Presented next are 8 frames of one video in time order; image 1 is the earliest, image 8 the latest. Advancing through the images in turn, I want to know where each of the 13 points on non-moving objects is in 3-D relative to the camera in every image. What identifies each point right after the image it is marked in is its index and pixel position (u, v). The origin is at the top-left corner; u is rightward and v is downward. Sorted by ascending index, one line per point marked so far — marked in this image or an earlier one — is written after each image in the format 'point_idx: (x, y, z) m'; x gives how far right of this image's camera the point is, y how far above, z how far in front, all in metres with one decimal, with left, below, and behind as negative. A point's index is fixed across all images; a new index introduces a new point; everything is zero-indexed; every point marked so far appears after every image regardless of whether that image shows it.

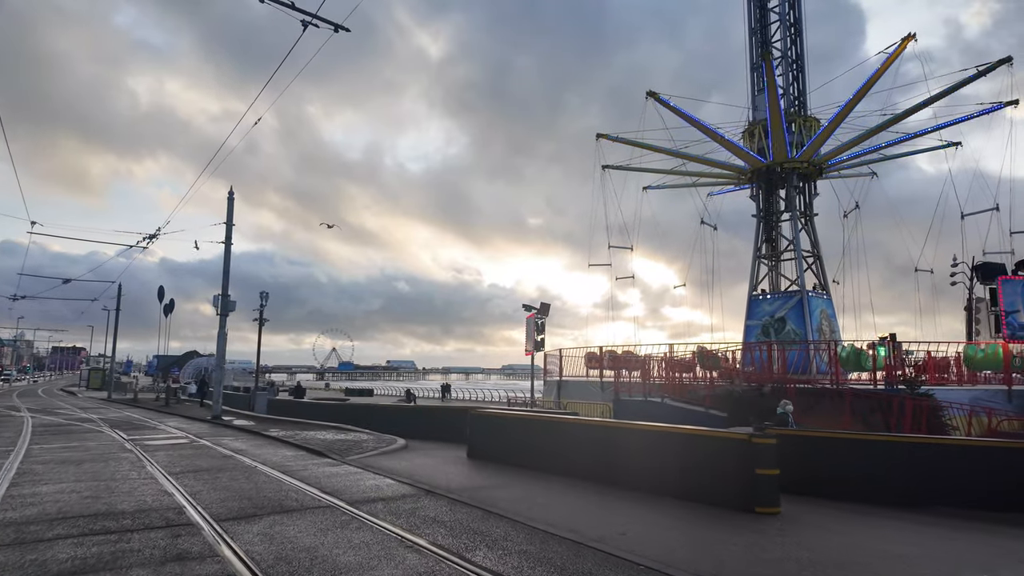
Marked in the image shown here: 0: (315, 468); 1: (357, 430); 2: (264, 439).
0: (-4.0, -3.7, +12.0) m
1: (-5.0, -4.5, +18.5) m
2: (-7.2, -4.4, +17.0) m
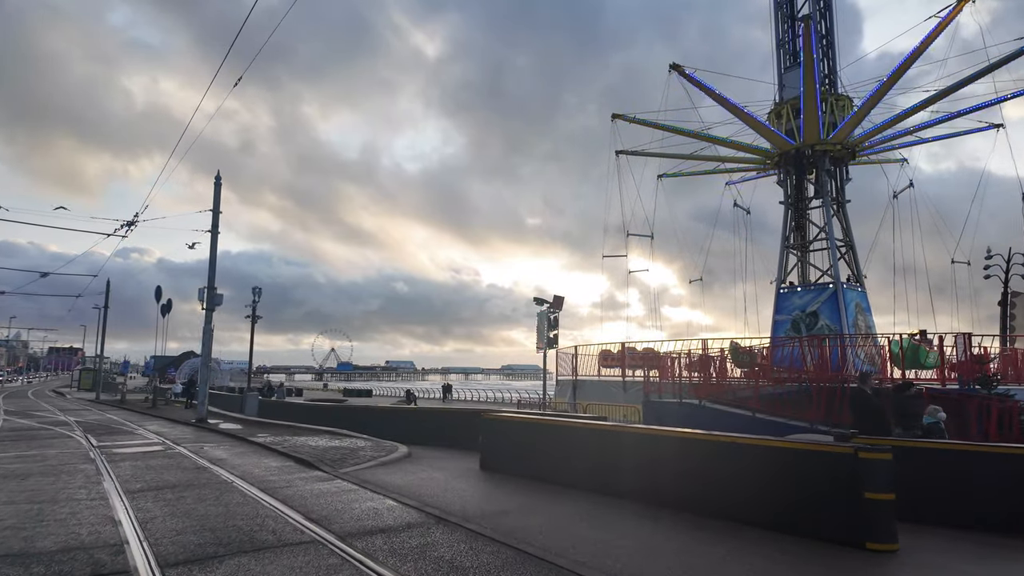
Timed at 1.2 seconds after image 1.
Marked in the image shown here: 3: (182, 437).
0: (-3.6, -3.4, +10.1) m
1: (-4.6, -4.2, +16.6) m
2: (-6.8, -4.1, +15.1) m
3: (-10.6, -4.7, +18.6) m
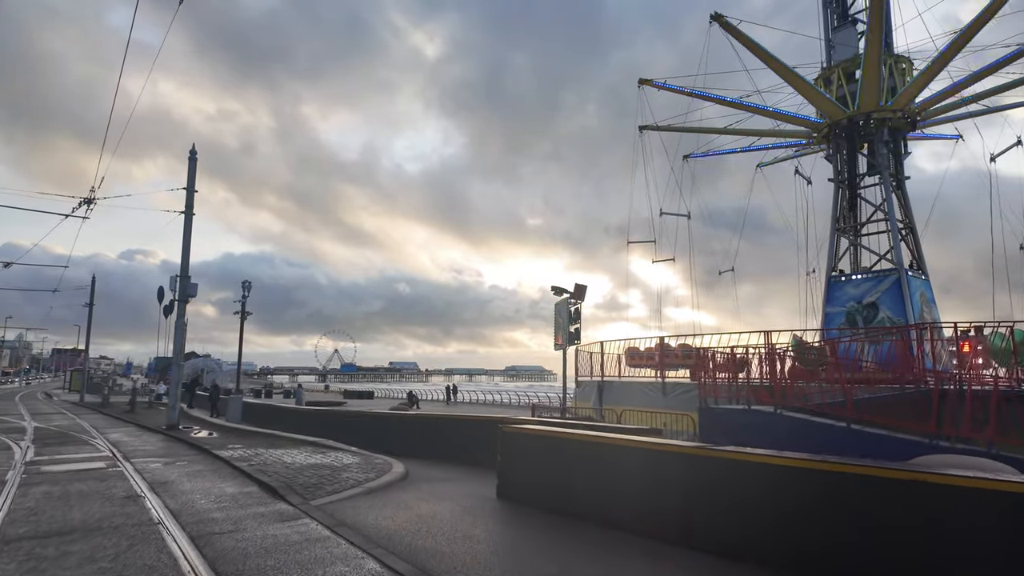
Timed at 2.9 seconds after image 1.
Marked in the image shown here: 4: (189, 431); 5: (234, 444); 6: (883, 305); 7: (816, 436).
0: (-3.2, -3.0, +7.3) m
1: (-4.1, -3.8, +13.8) m
2: (-6.3, -3.7, +12.3) m
3: (-10.1, -4.3, +15.9) m
4: (-10.8, -4.8, +19.5) m
5: (-7.5, -4.2, +15.6) m
6: (+12.3, -0.6, +19.4) m
7: (+5.6, -2.8, +10.9) m
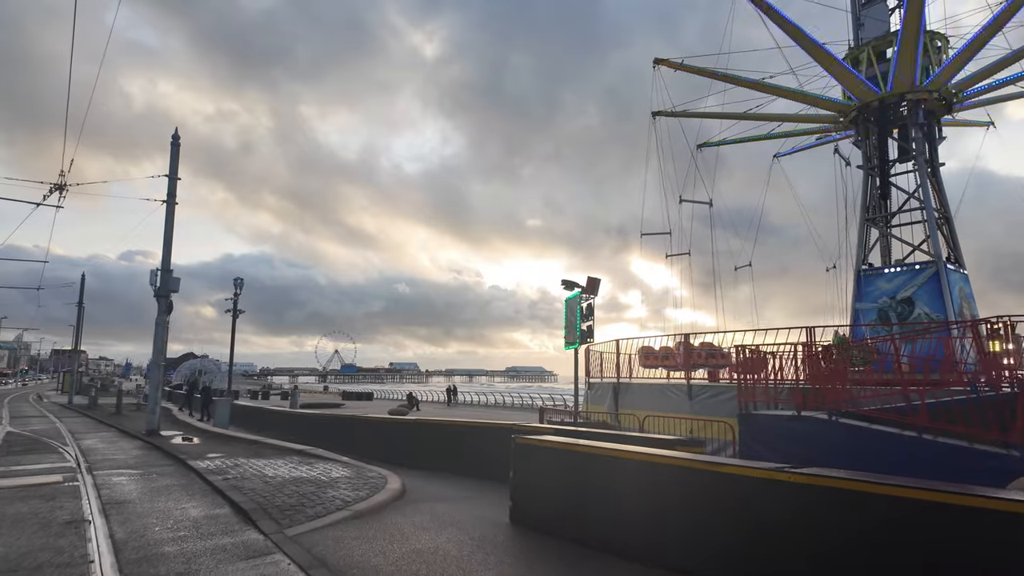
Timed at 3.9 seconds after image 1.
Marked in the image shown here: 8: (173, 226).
0: (-3.0, -2.8, +5.9) m
1: (-3.9, -3.6, +12.4) m
2: (-6.1, -3.5, +10.9) m
3: (-9.9, -4.2, +14.4) m
4: (-10.6, -4.6, +18.1) m
5: (-7.2, -4.0, +14.1) m
6: (+12.5, -0.4, +17.9) m
7: (+5.8, -2.6, +9.5) m
8: (-11.0, +2.0, +18.9) m
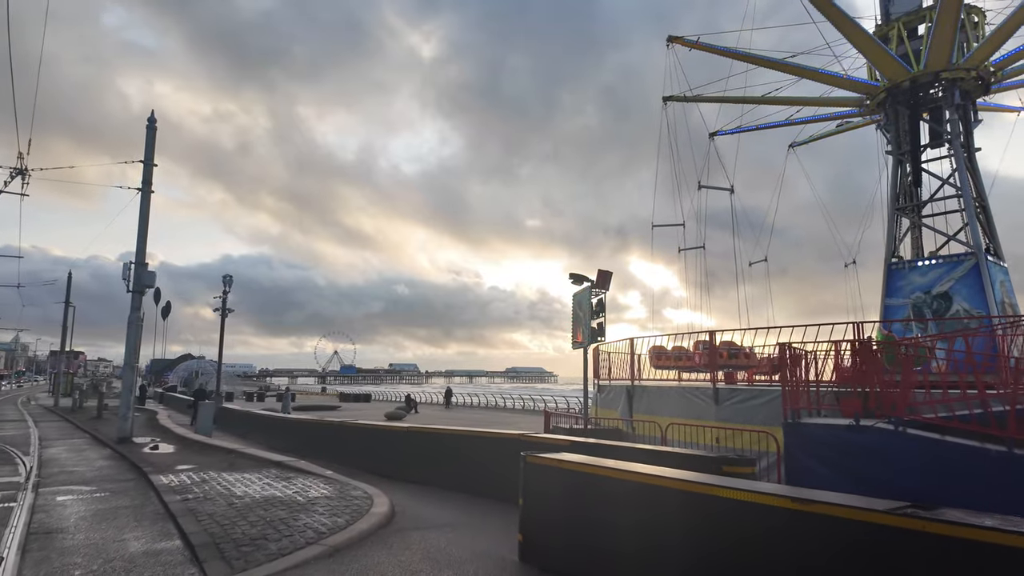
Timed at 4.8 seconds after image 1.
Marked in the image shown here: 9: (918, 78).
0: (-2.9, -2.6, +4.4) m
1: (-3.8, -3.5, +11.0) m
2: (-6.0, -3.3, +9.4) m
3: (-9.8, -4.0, +13.0) m
4: (-10.5, -4.4, +16.7) m
5: (-7.1, -3.8, +12.7) m
6: (+12.6, -0.2, +16.5) m
7: (+5.9, -2.4, +8.0) m
8: (-10.9, +2.2, +17.5) m
9: (+12.3, +6.3, +17.7) m
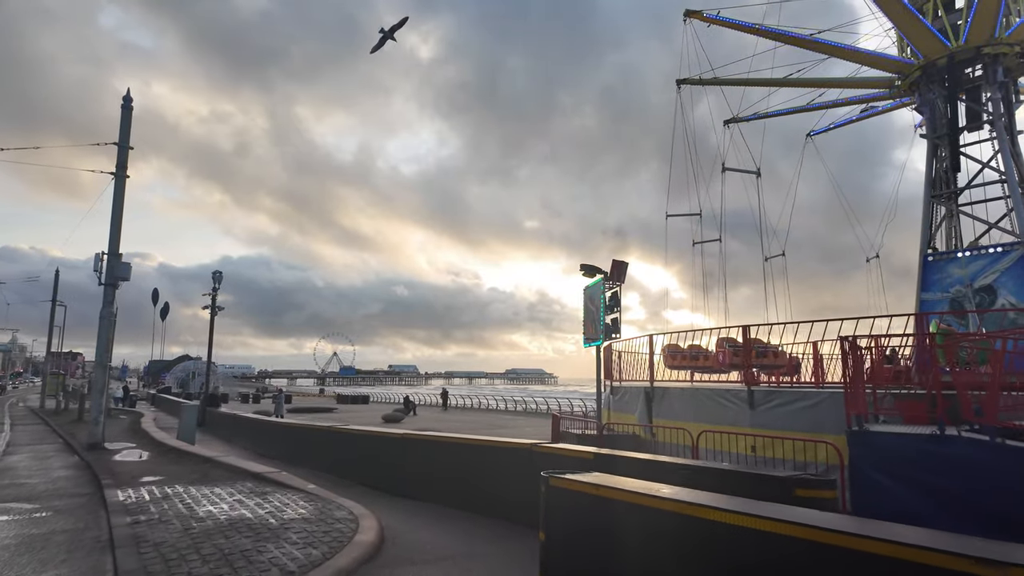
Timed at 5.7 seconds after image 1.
0: (-2.7, -2.4, +3.0) m
1: (-3.6, -3.3, +9.6) m
2: (-5.8, -3.1, +8.0) m
3: (-9.6, -3.8, +11.6) m
4: (-10.4, -4.3, +15.3) m
5: (-7.0, -3.6, +11.3) m
6: (+12.7, 0.0, +15.2) m
7: (+6.1, -2.2, +6.7) m
8: (-10.8, +2.4, +16.1) m
9: (+12.5, +6.5, +16.3) m
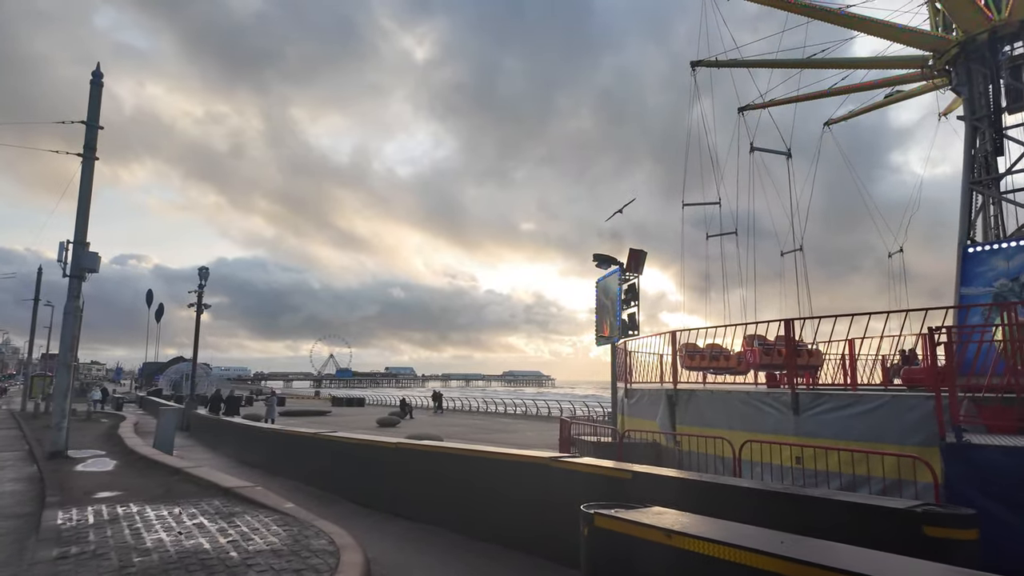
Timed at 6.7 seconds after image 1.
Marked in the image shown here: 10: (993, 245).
0: (-2.5, -2.1, +1.7) m
1: (-3.5, -3.1, +8.2) m
2: (-5.7, -2.9, +6.6) m
3: (-9.5, -3.6, +10.2) m
4: (-10.2, -4.1, +13.8) m
5: (-6.8, -3.4, +9.9) m
6: (+12.9, +0.1, +13.9) m
7: (+6.3, -2.0, +5.3) m
8: (-10.7, +2.6, +14.7) m
9: (+12.6, +6.7, +15.0) m
10: (+12.3, +1.1, +14.9) m
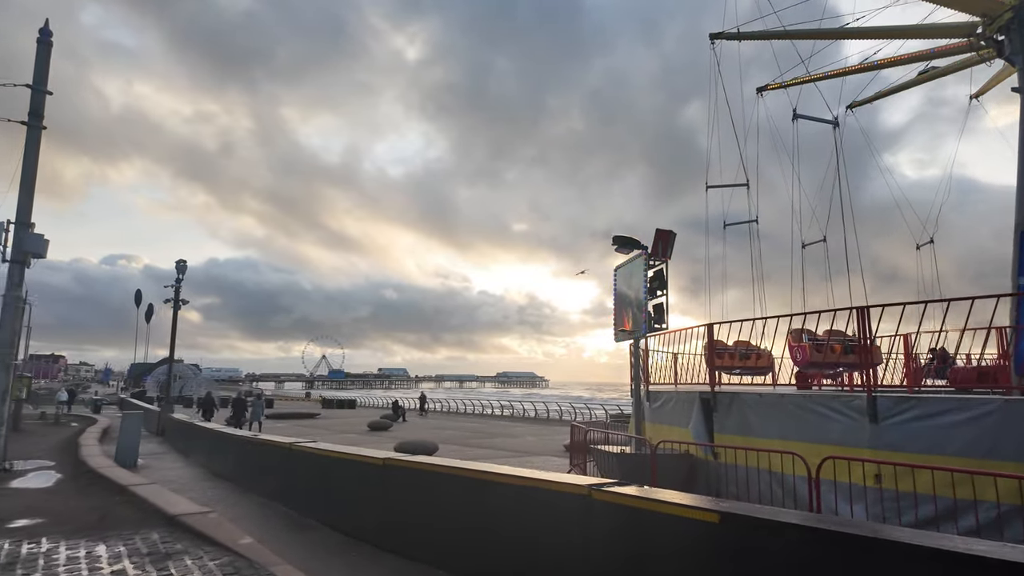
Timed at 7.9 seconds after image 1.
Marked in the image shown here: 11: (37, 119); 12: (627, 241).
0: (-2.2, -1.9, -0.1) m
1: (-3.3, -2.8, +6.4) m
2: (-5.4, -2.6, +4.8) m
3: (-9.3, -3.3, +8.3) m
4: (-10.1, -3.8, +12.0) m
5: (-6.7, -3.2, +8.1) m
6: (+13.0, +0.4, +12.3) m
7: (+6.5, -1.7, +3.7) m
8: (-10.5, +2.8, +12.8) m
9: (+12.7, +6.9, +13.5) m
10: (+12.4, +1.4, +13.4) m
11: (-10.6, +3.7, +13.0) m
12: (+2.3, +0.9, +11.4) m
